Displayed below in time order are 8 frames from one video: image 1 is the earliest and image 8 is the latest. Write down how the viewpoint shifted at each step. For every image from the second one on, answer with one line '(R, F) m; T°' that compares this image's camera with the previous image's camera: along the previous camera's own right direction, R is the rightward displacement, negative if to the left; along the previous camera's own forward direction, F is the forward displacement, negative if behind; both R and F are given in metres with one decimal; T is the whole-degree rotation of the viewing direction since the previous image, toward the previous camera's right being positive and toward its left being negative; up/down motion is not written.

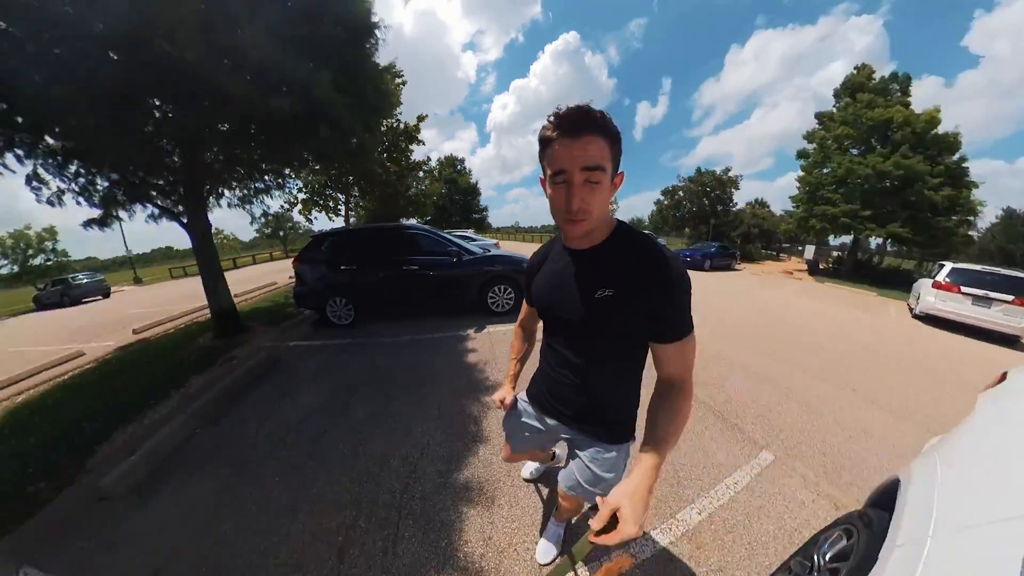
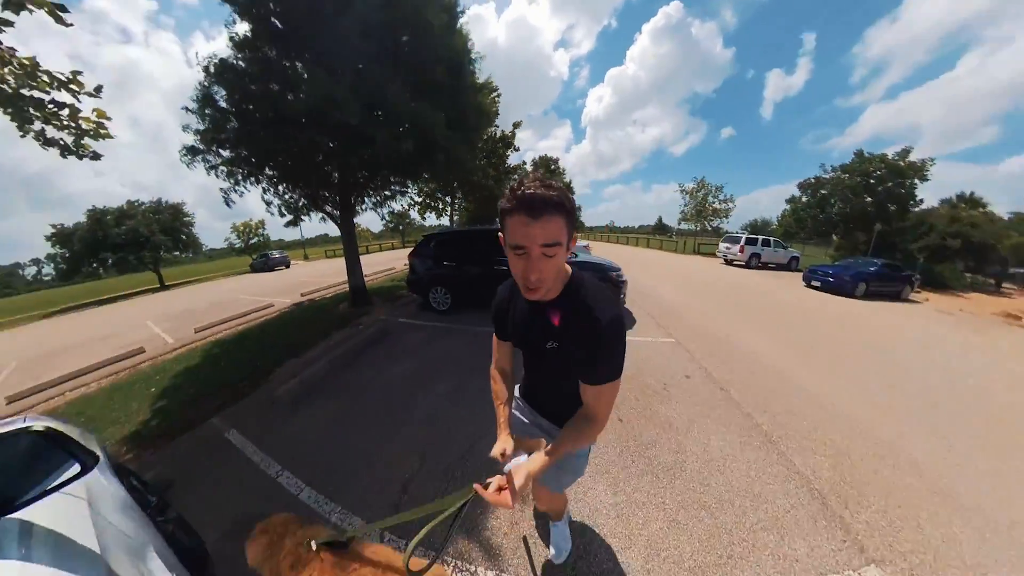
(+0.3, -0.2) m; -17°
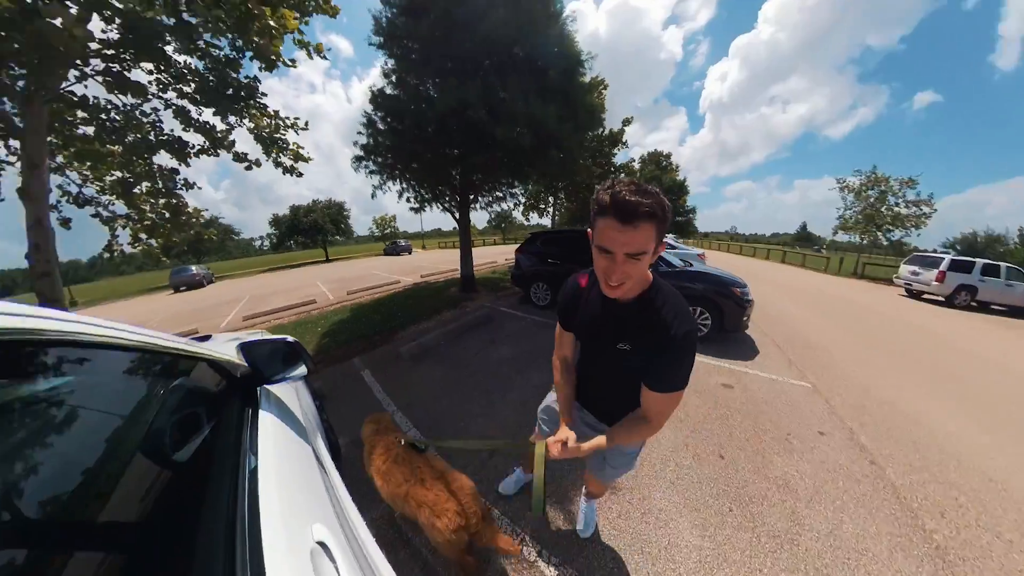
(+0.3, -0.2) m; -18°
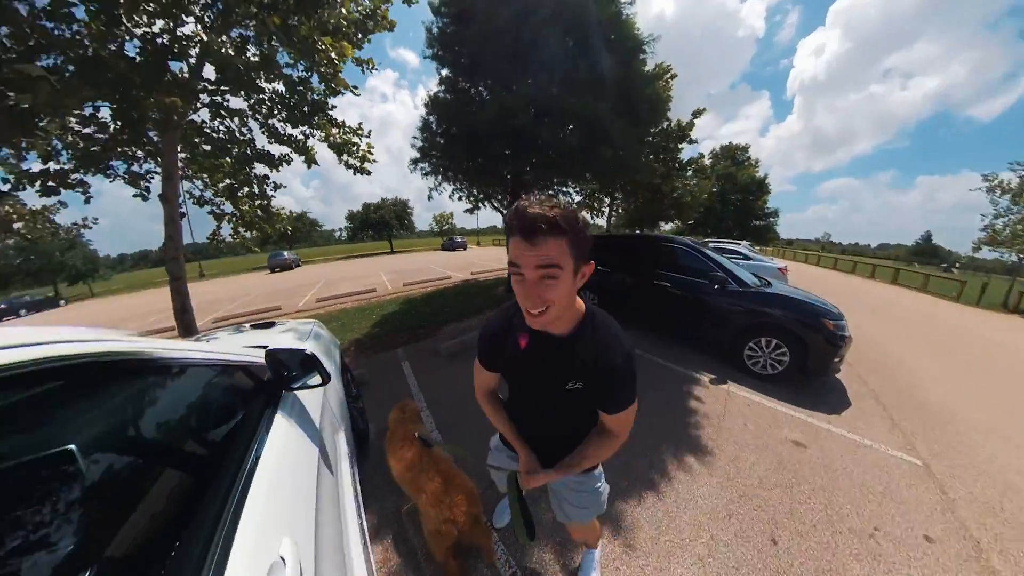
(+0.3, +0.2) m; -10°
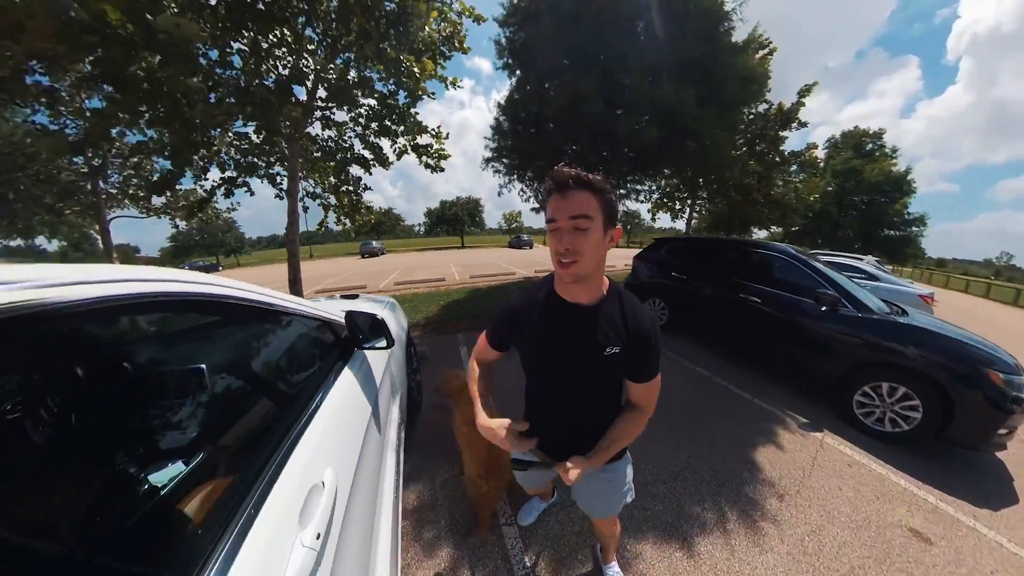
(+0.3, +0.3) m; -13°
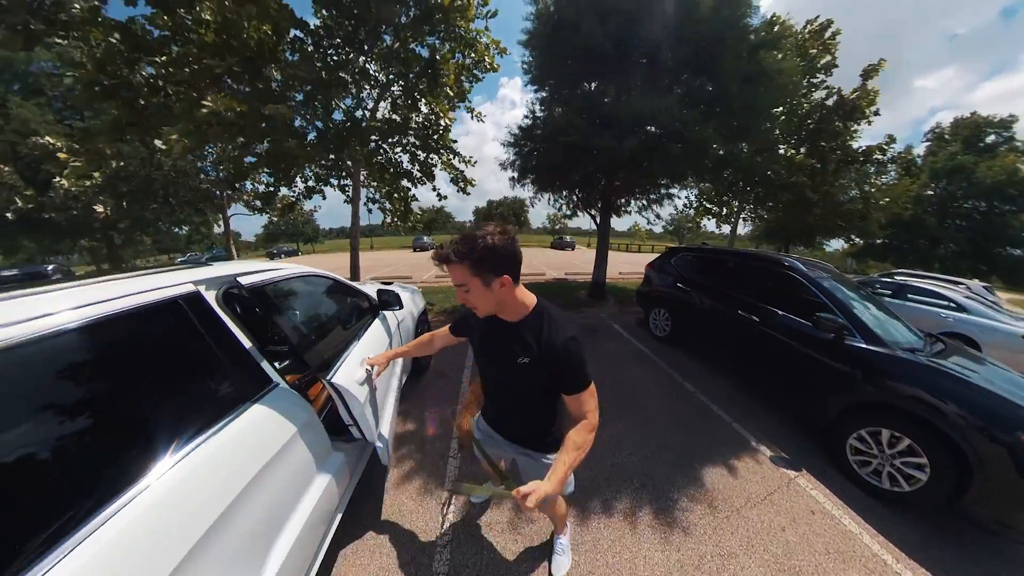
(+0.7, +0.1) m; -12°
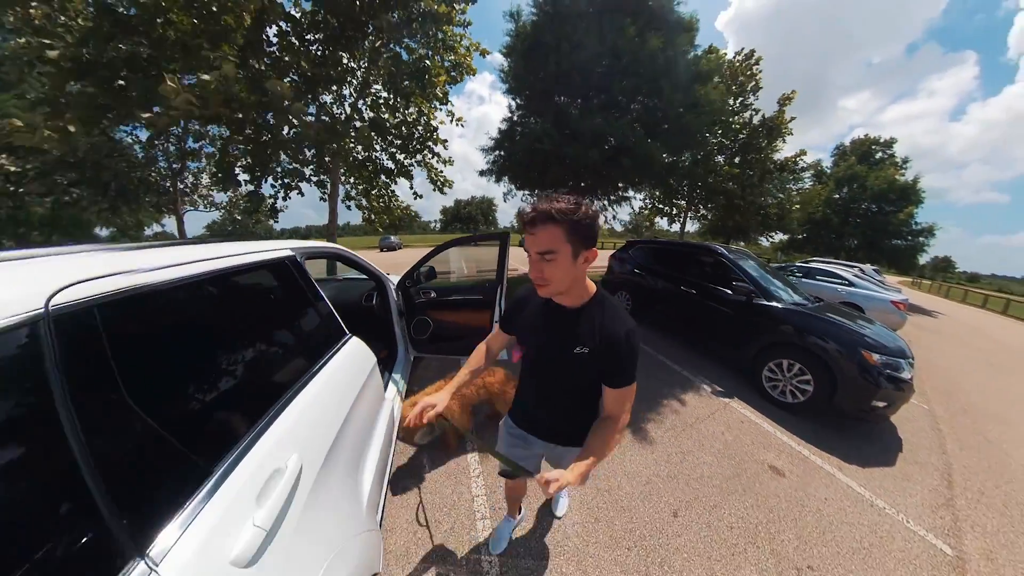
(-0.2, -0.4) m; +5°
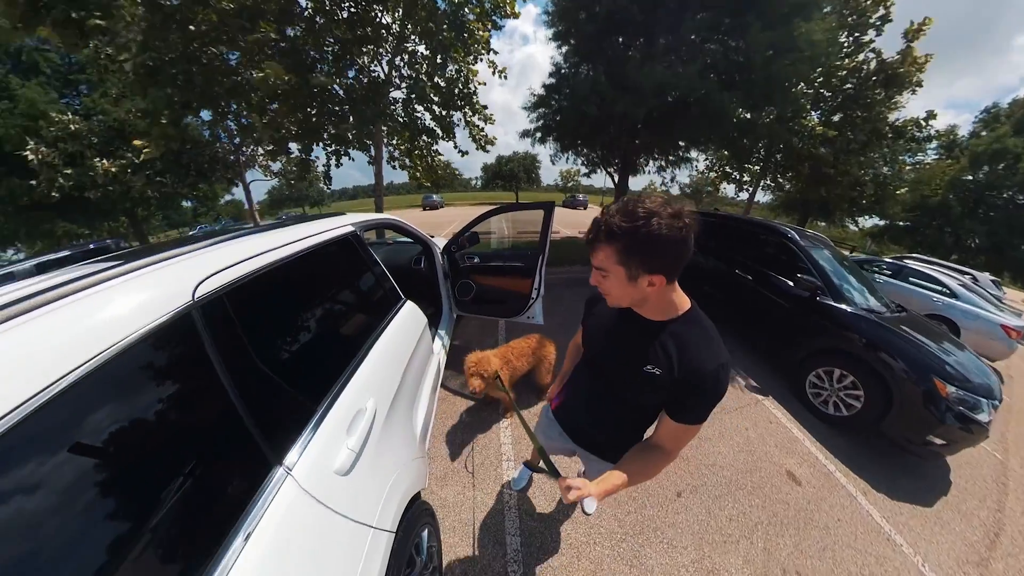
(+0.4, +0.2) m; -9°
